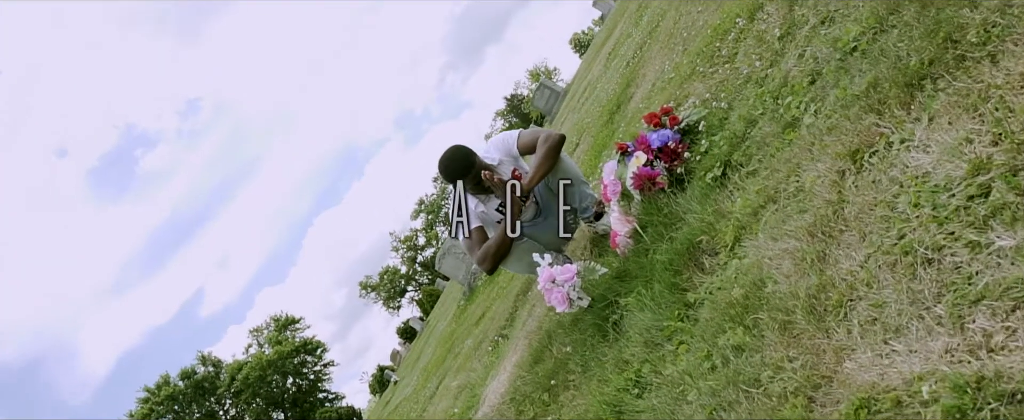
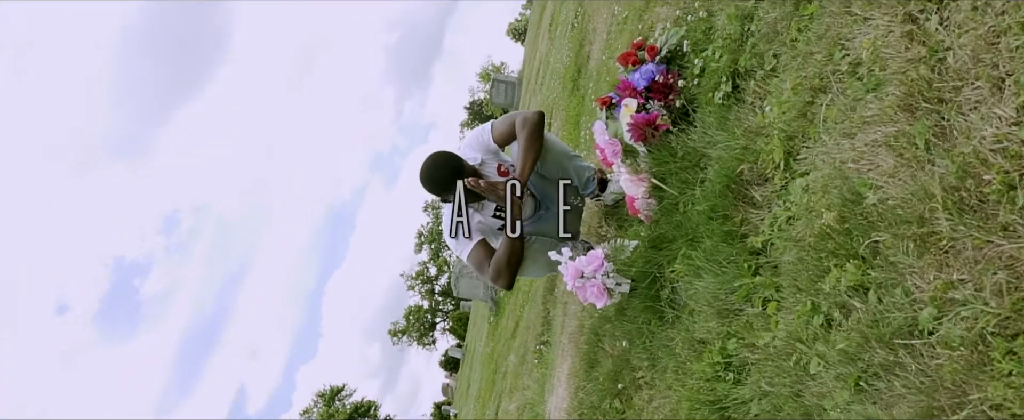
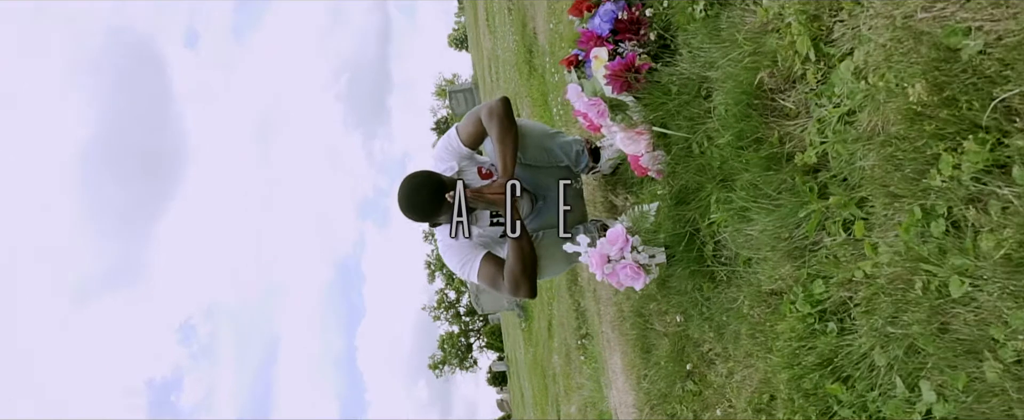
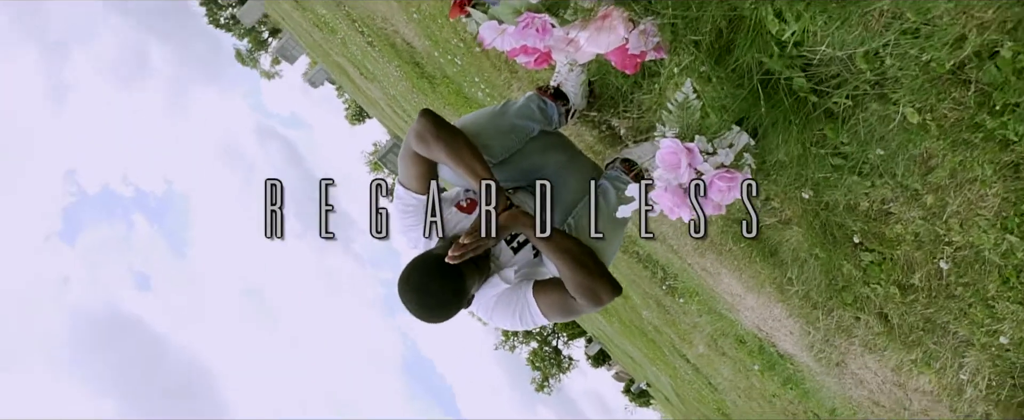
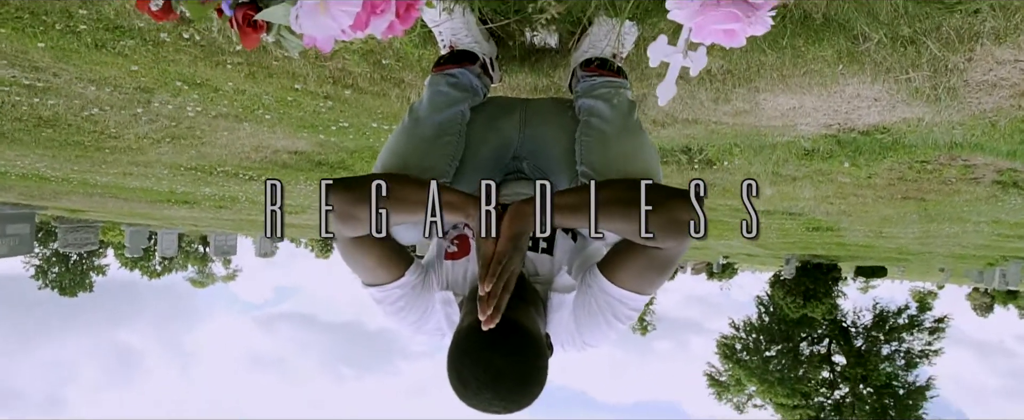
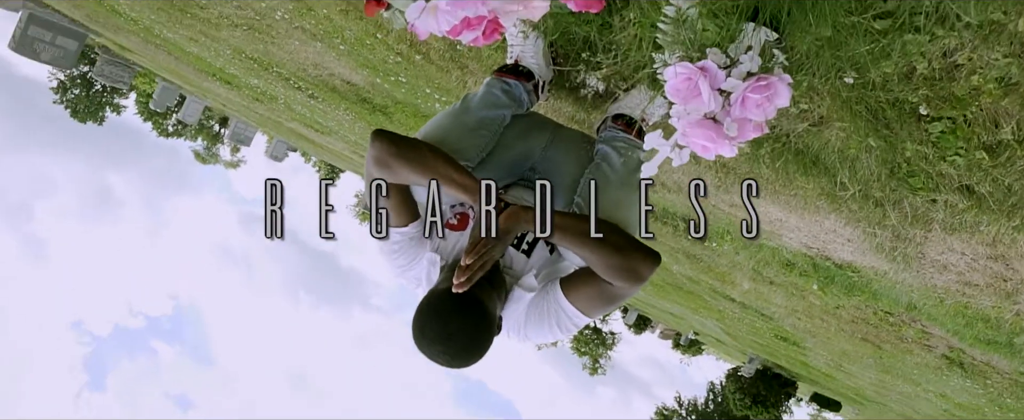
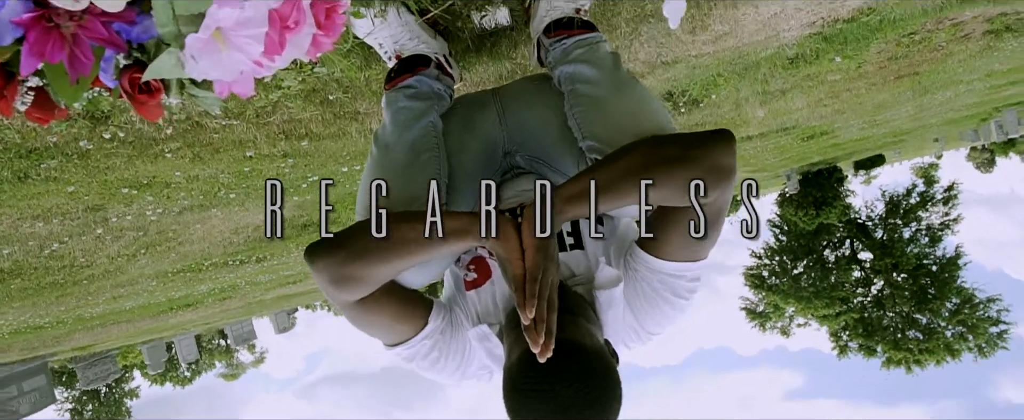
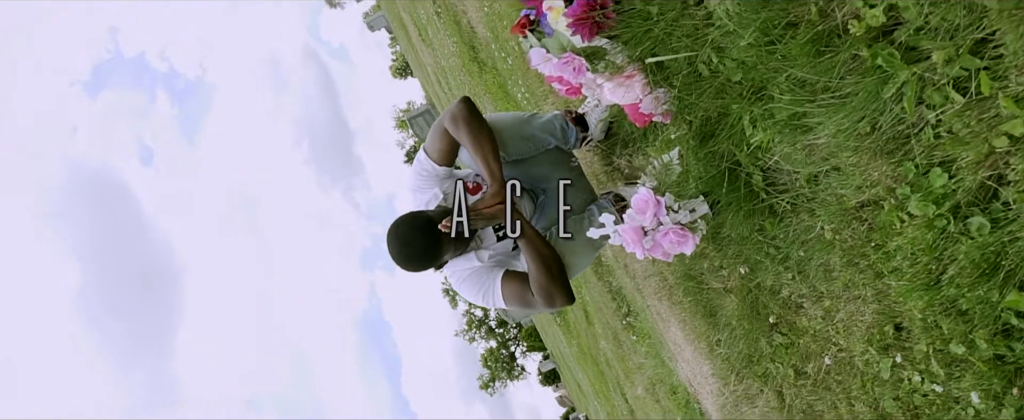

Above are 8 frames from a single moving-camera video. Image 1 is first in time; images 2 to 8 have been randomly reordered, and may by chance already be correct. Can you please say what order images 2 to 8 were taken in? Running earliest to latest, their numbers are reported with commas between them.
2, 3, 8, 4, 6, 5, 7
